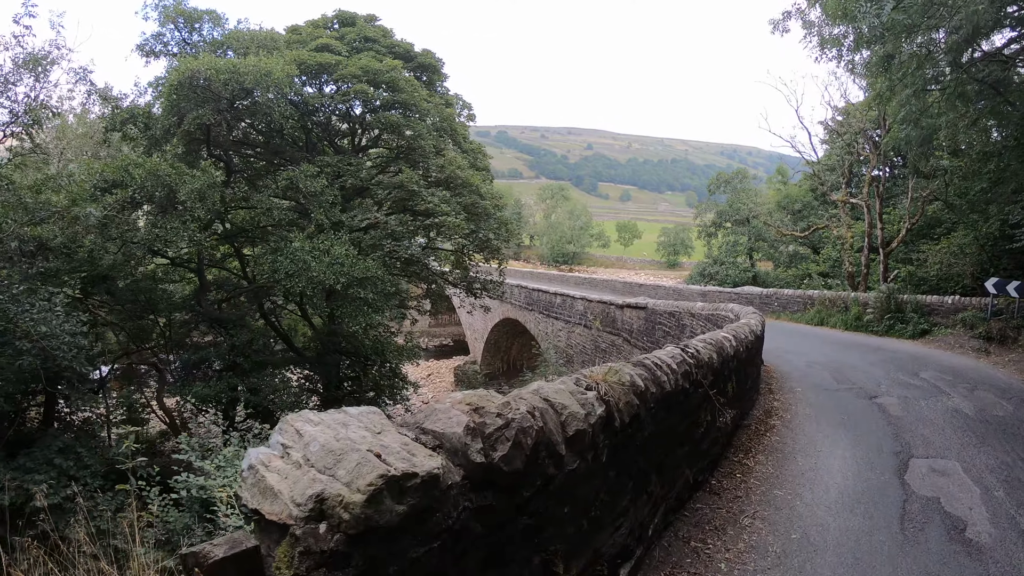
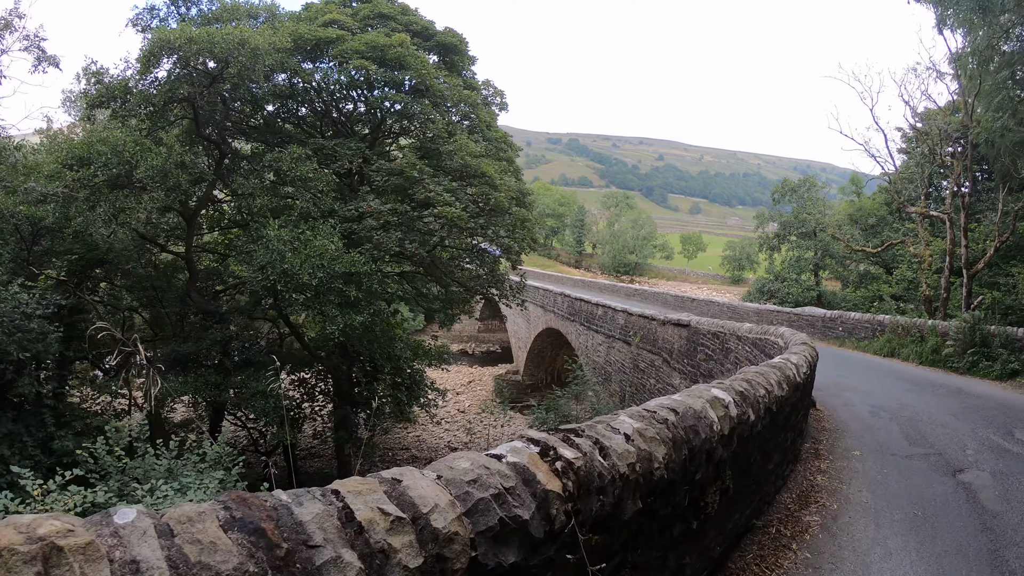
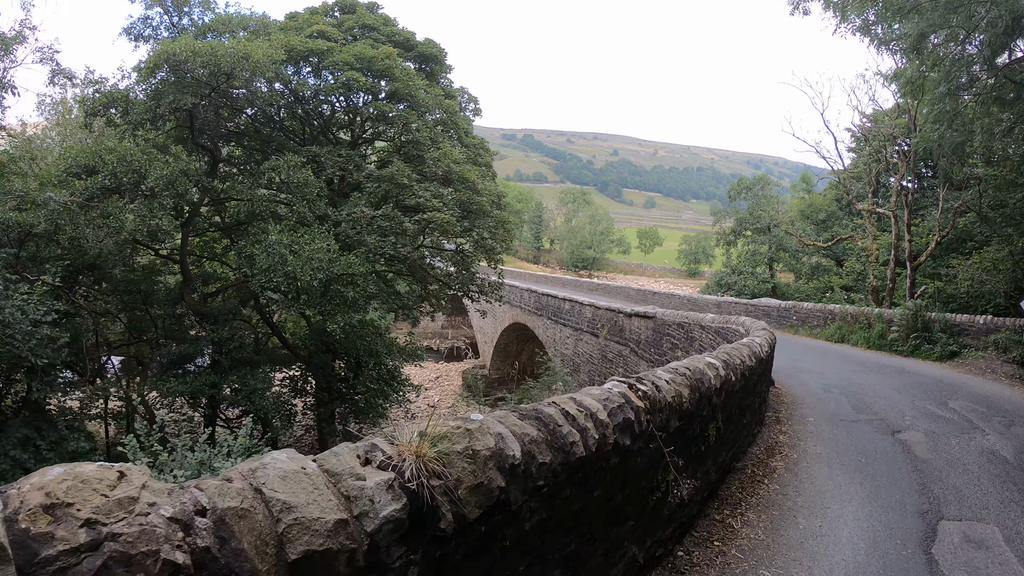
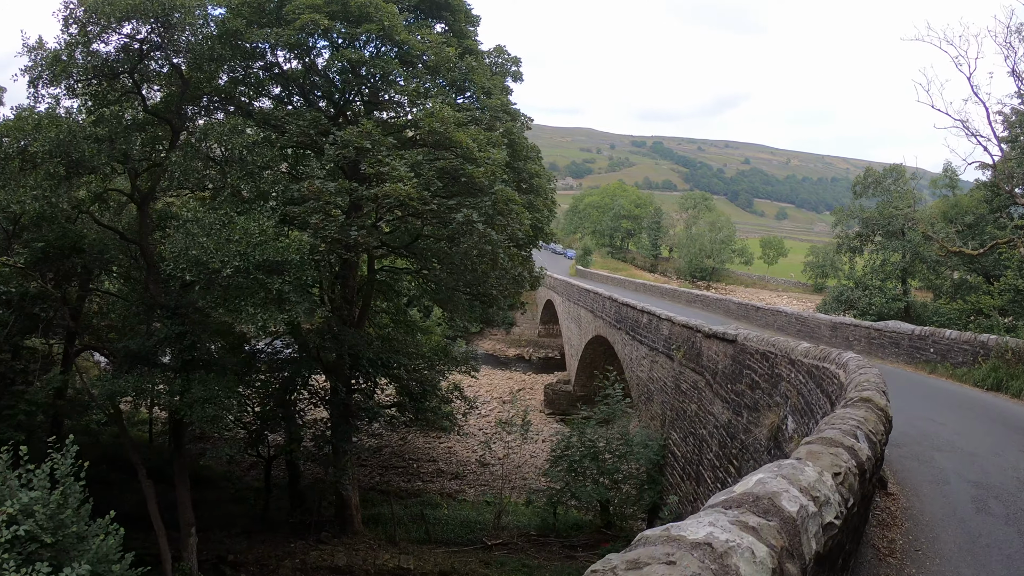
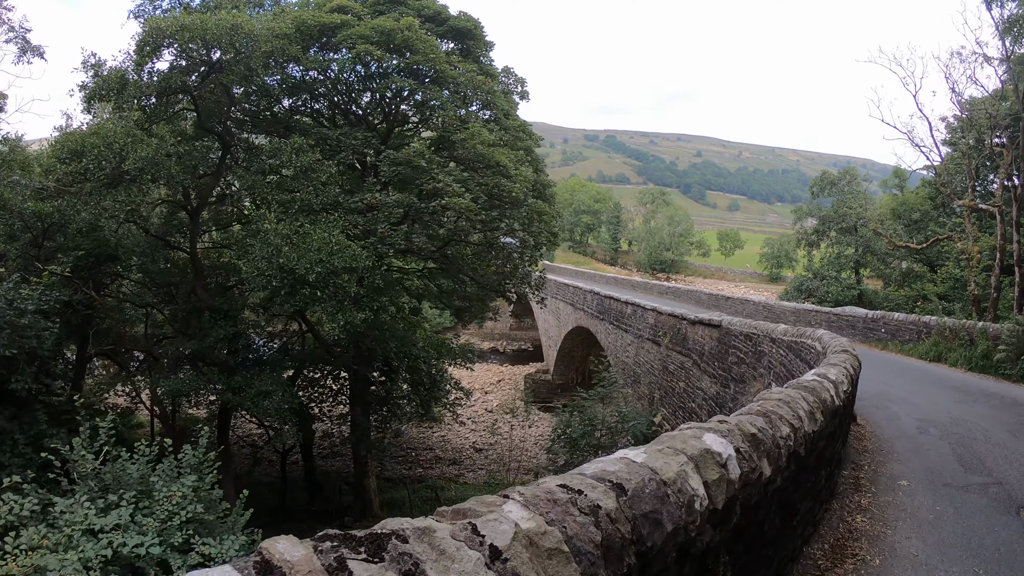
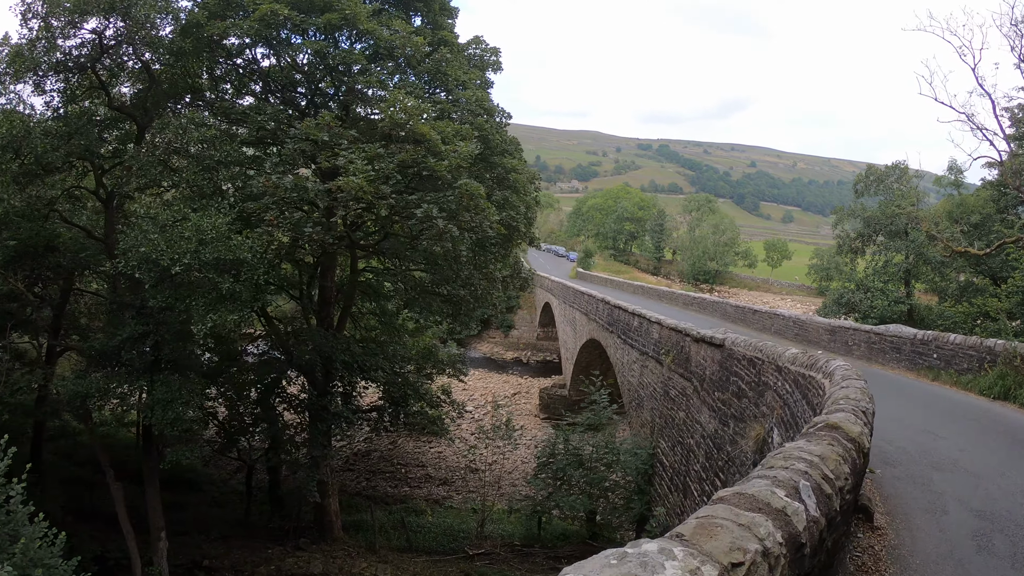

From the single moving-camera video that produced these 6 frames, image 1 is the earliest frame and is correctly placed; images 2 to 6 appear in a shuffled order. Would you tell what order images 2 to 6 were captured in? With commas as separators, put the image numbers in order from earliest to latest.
3, 2, 5, 4, 6
